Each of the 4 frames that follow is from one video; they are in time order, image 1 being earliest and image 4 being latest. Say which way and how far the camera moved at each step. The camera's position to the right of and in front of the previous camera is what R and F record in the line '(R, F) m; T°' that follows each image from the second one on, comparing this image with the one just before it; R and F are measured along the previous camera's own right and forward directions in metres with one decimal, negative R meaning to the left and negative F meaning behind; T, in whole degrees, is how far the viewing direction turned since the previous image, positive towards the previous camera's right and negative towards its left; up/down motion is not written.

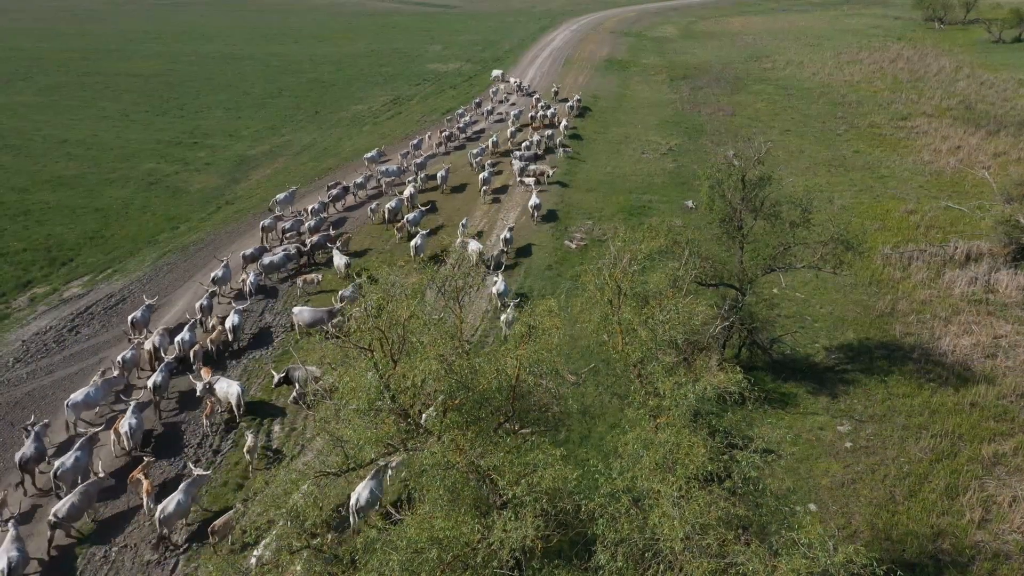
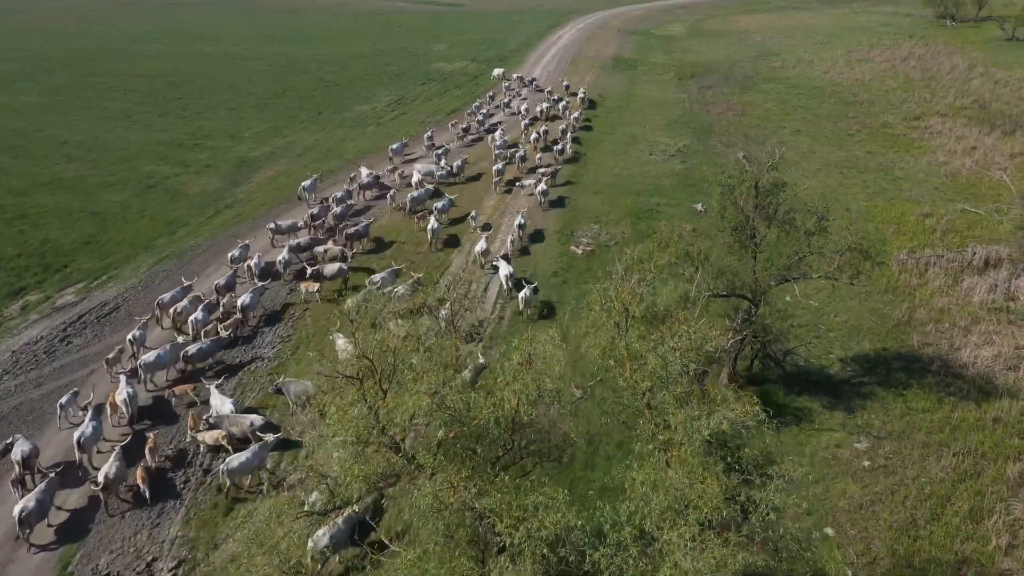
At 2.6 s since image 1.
(+0.1, +0.8) m; -1°
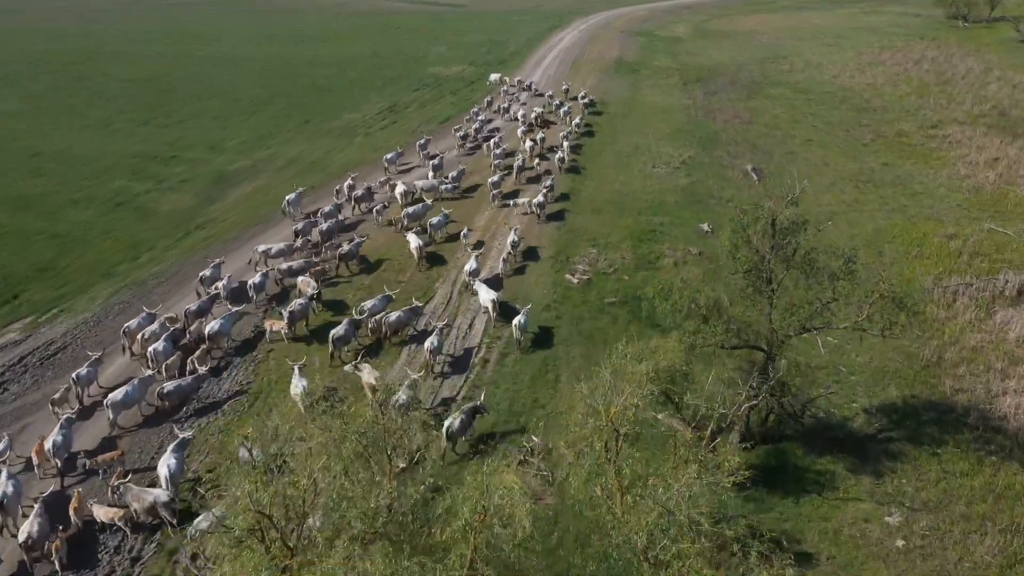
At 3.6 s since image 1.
(+0.6, +2.5) m; 0°
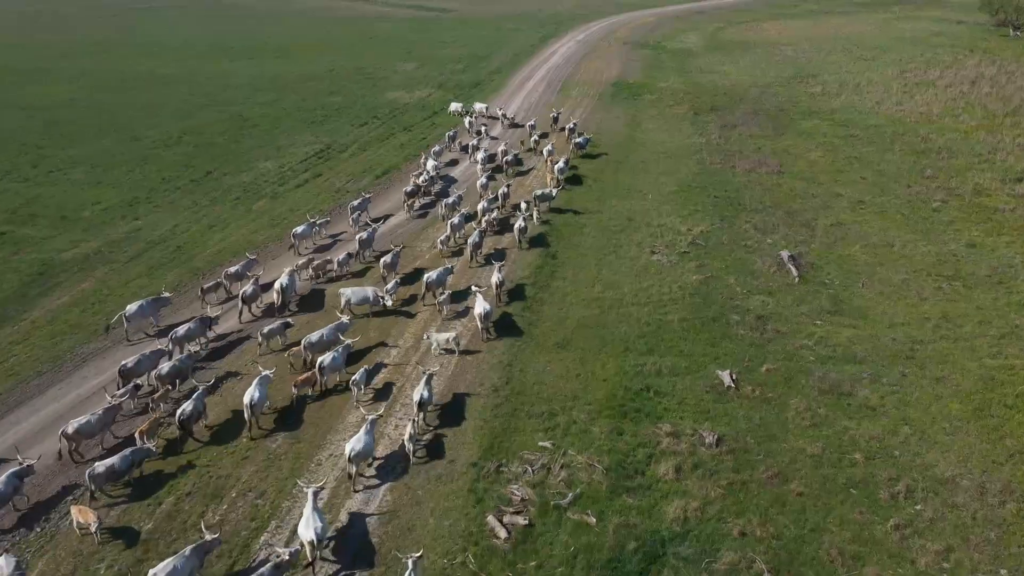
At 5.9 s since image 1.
(+3.2, +11.8) m; -1°
